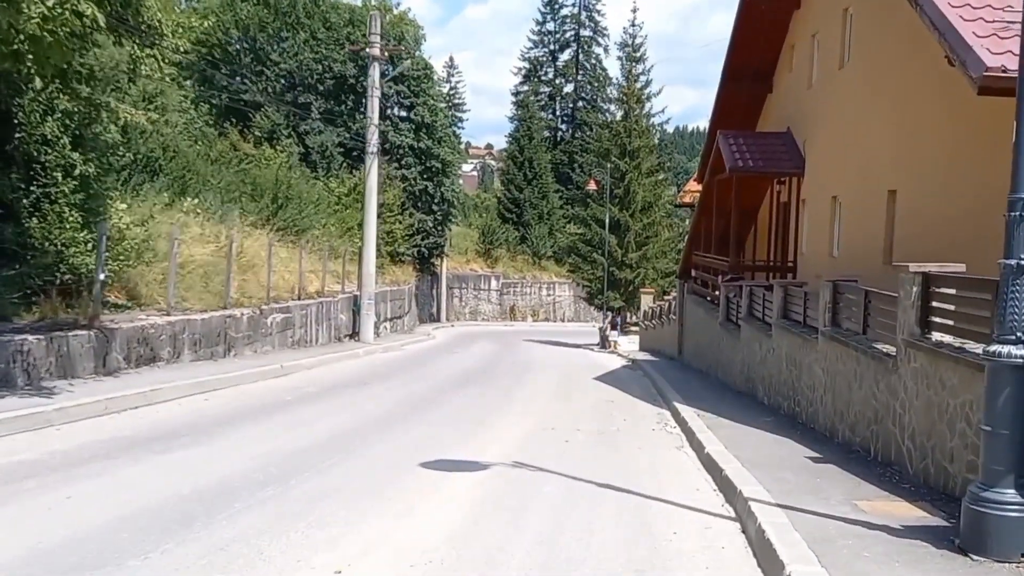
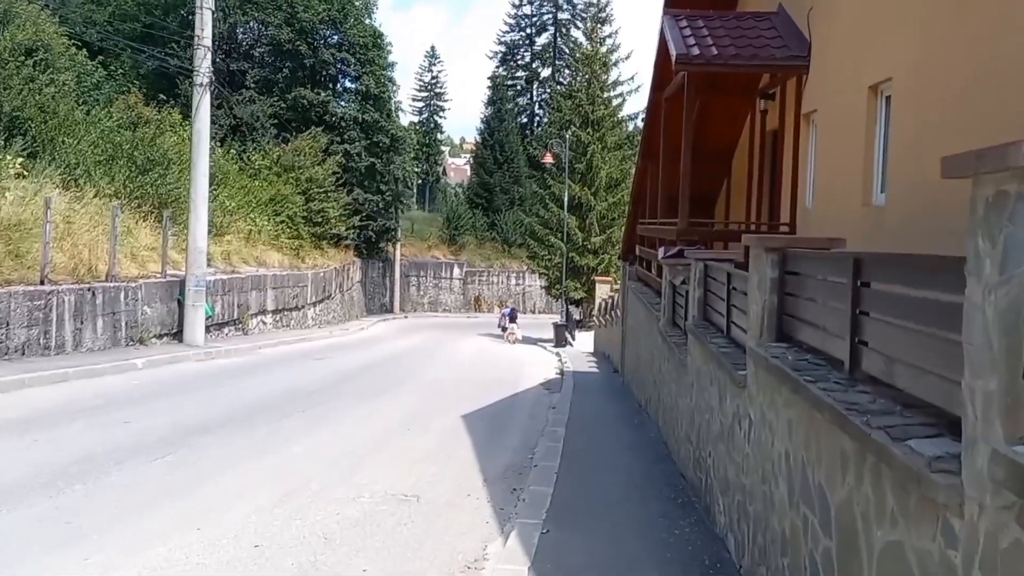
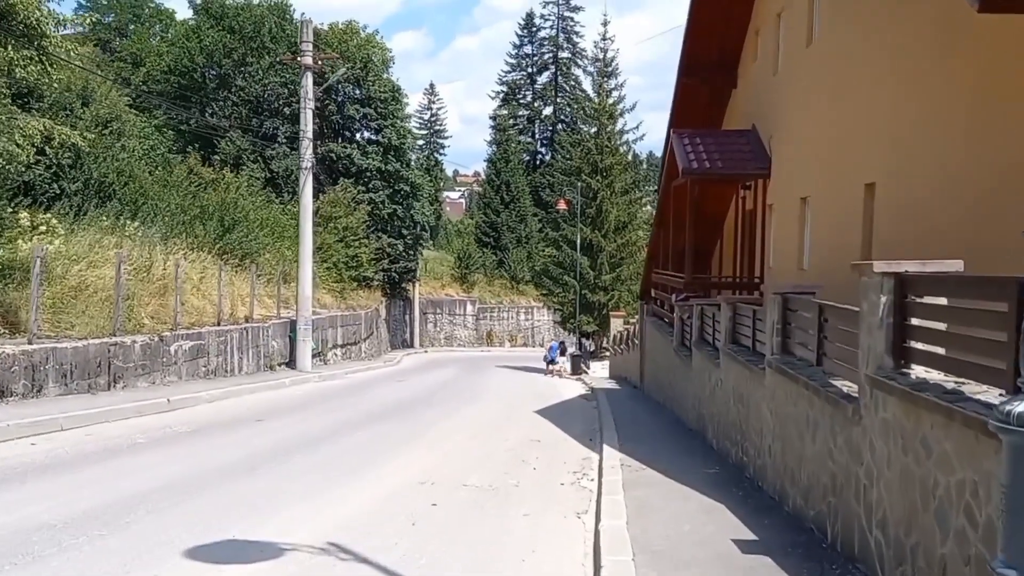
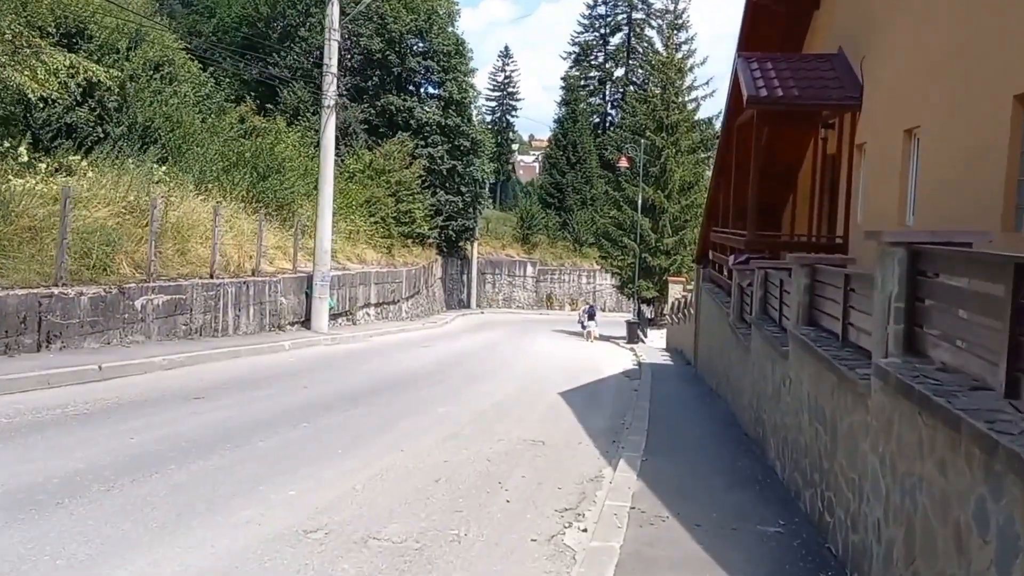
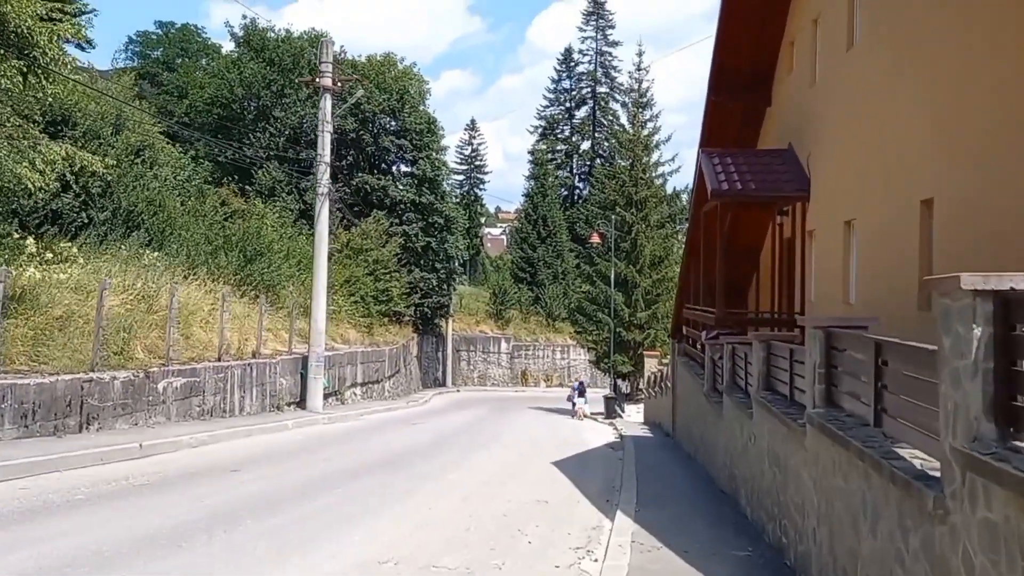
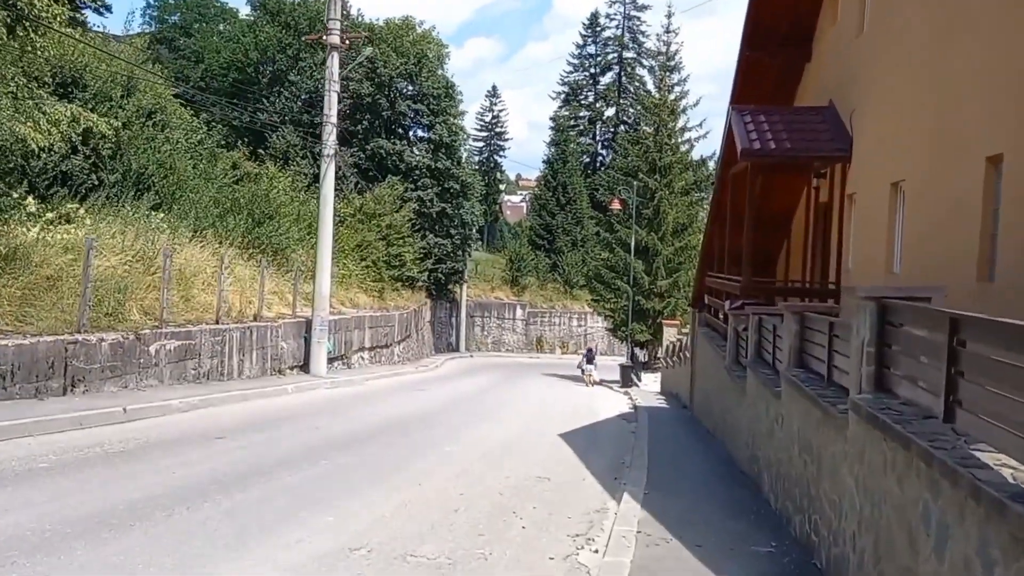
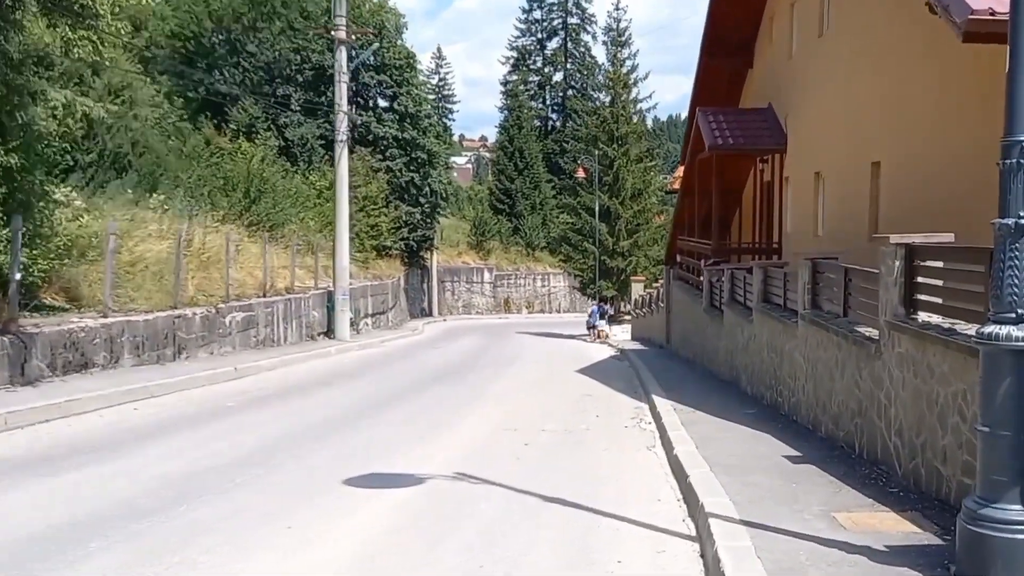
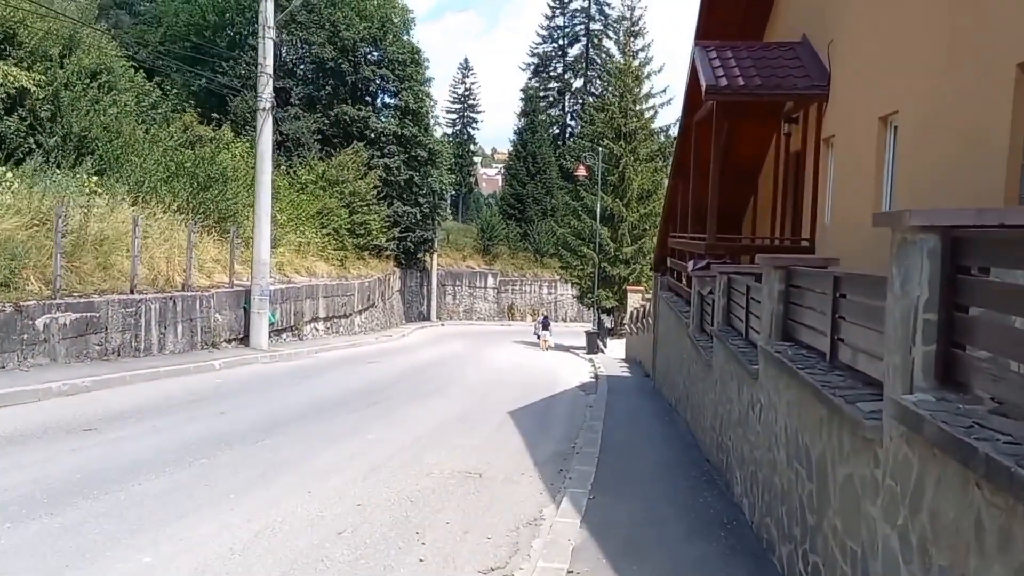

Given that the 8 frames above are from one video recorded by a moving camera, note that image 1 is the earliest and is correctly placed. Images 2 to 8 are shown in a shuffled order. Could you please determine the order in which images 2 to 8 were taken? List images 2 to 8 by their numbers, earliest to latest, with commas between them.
7, 3, 5, 6, 4, 8, 2
